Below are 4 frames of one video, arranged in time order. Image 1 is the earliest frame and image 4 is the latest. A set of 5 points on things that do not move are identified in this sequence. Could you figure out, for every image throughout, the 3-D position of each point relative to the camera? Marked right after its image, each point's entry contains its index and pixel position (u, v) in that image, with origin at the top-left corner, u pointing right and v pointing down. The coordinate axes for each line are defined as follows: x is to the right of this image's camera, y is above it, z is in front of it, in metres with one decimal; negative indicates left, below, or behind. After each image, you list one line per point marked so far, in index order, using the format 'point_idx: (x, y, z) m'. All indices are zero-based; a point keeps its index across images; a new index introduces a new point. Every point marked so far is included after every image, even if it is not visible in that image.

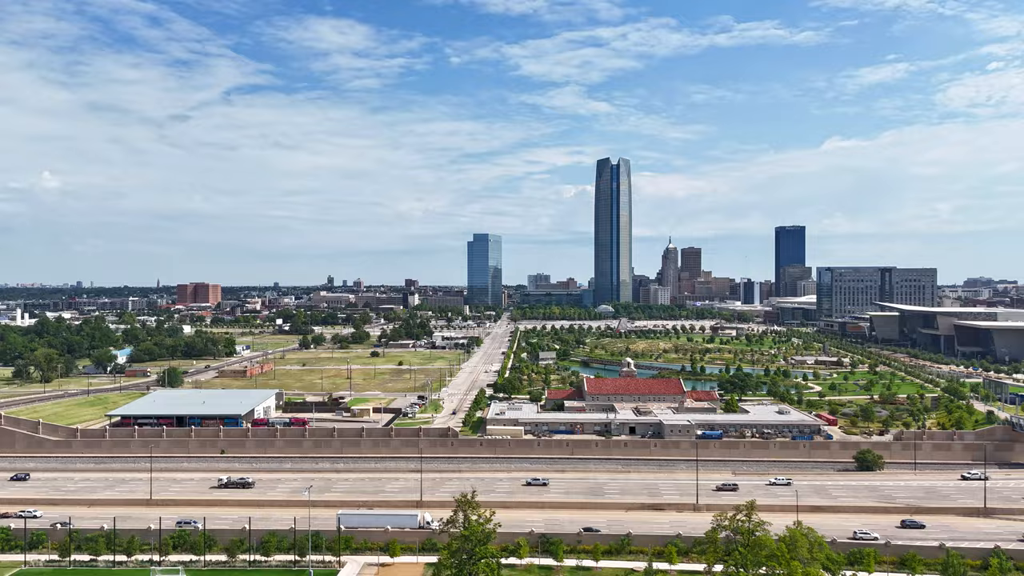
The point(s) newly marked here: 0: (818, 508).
0: (+7.9, -5.7, +19.8) m
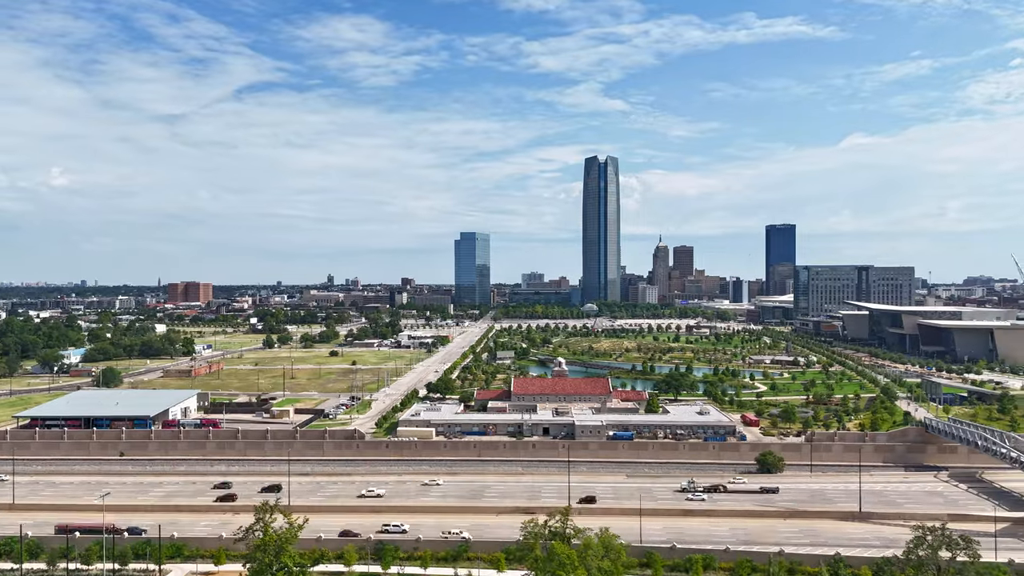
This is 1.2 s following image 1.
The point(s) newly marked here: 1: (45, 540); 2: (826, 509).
0: (+4.5, -5.7, +19.4) m
1: (-9.9, -5.3, +16.0) m
2: (+8.2, -5.8, +19.8) m
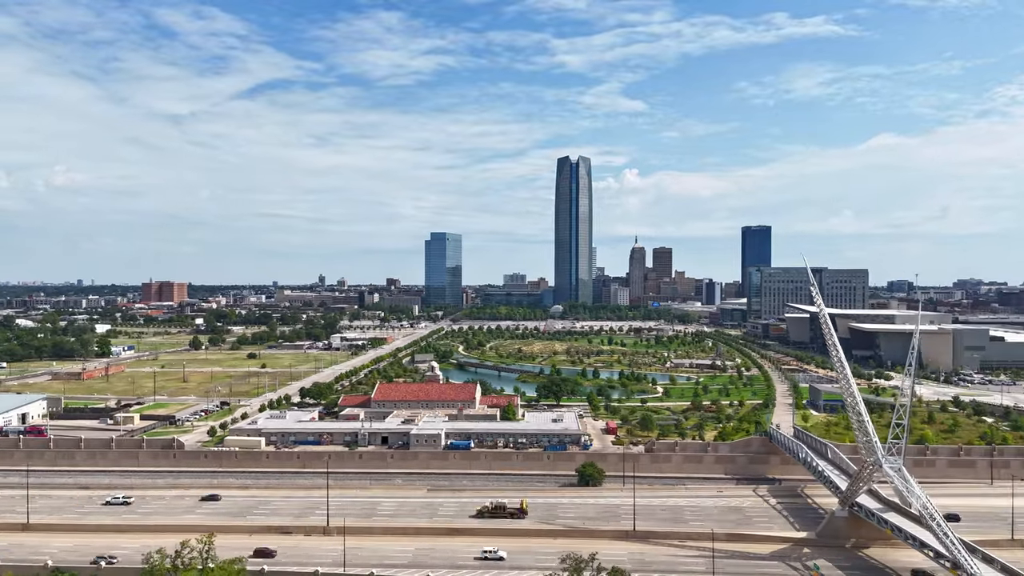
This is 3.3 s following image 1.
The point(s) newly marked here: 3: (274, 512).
0: (-1.4, -5.8, +18.0) m
1: (-15.8, -5.3, +14.5) m
2: (+2.3, -5.9, +18.5) m
3: (-6.2, -5.8, +19.5) m
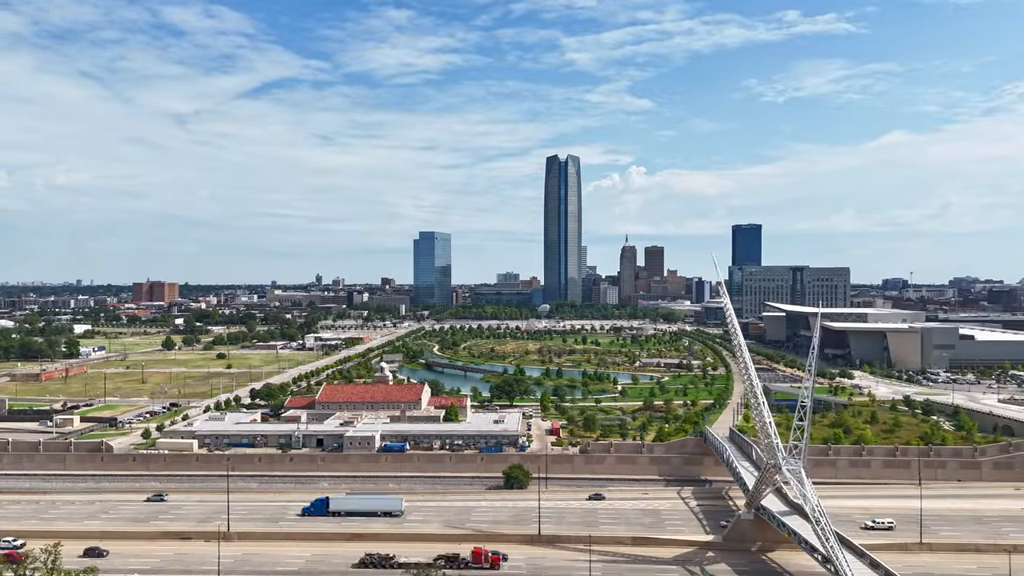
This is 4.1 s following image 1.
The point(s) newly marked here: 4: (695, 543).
0: (-3.7, -5.8, +17.7) m
1: (-18.0, -5.4, +14.2) m
2: (0.0, -5.9, +18.3) m
3: (-8.5, -5.8, +19.2) m
4: (+4.2, -5.9, +17.3) m
